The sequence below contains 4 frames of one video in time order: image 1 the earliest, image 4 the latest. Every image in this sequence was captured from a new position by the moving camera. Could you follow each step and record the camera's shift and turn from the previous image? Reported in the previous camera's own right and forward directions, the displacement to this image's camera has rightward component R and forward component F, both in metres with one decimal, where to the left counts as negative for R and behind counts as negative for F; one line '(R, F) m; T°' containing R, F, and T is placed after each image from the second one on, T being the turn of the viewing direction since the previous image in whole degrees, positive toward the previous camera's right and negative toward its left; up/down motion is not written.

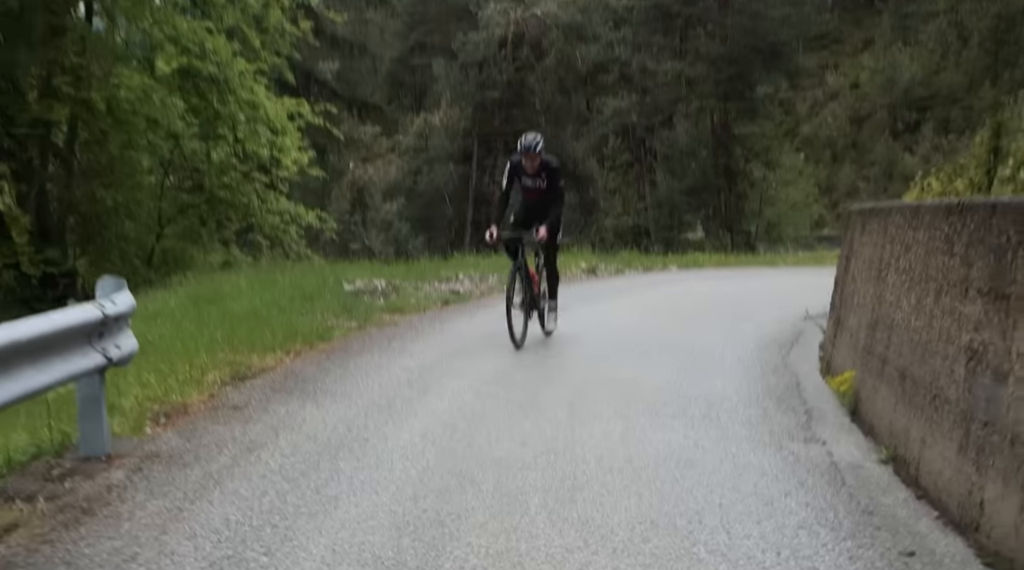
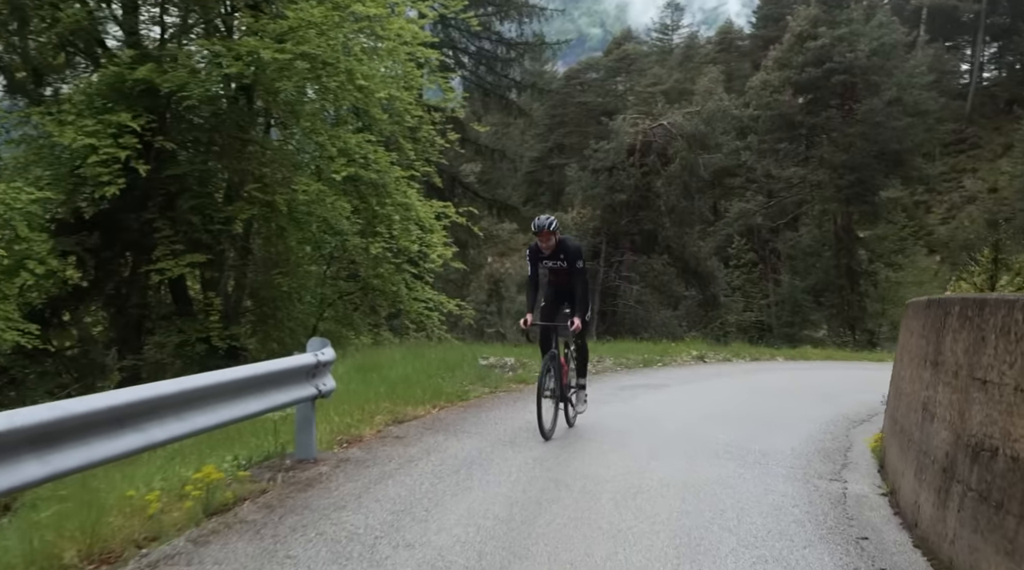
(+0.3, -1.8) m; -9°
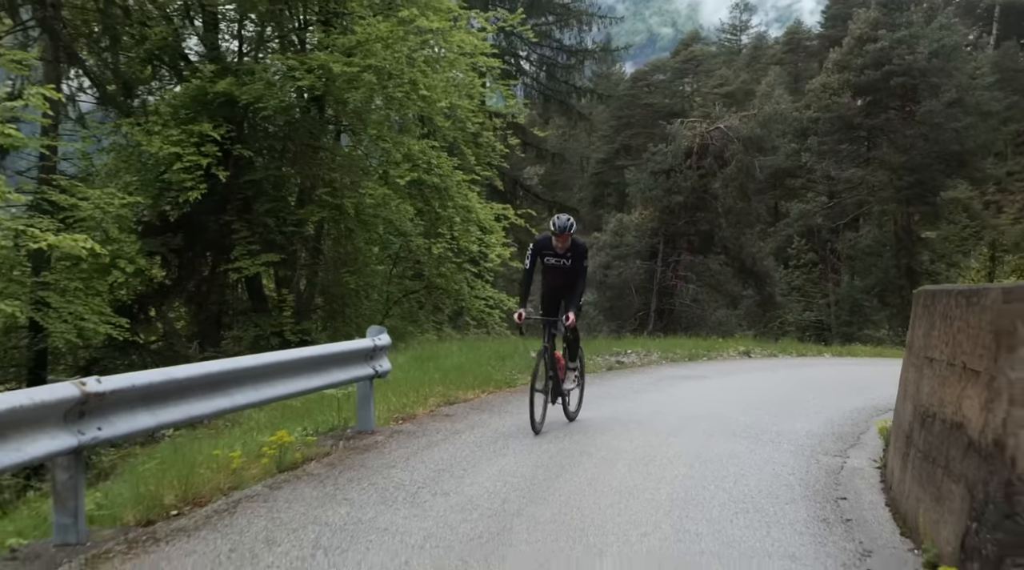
(+0.3, -0.8) m; -4°
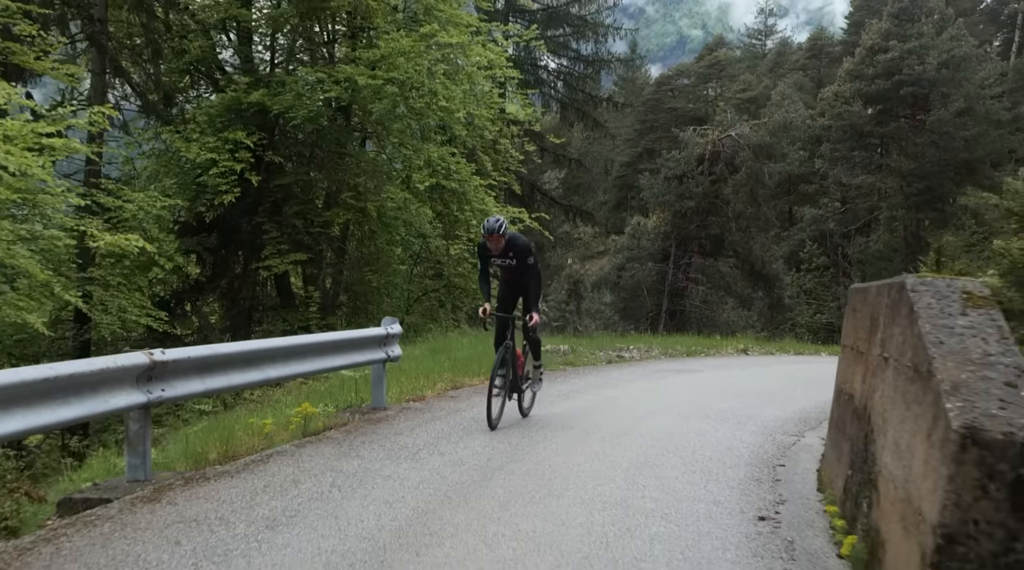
(+0.3, -1.1) m; -2°
